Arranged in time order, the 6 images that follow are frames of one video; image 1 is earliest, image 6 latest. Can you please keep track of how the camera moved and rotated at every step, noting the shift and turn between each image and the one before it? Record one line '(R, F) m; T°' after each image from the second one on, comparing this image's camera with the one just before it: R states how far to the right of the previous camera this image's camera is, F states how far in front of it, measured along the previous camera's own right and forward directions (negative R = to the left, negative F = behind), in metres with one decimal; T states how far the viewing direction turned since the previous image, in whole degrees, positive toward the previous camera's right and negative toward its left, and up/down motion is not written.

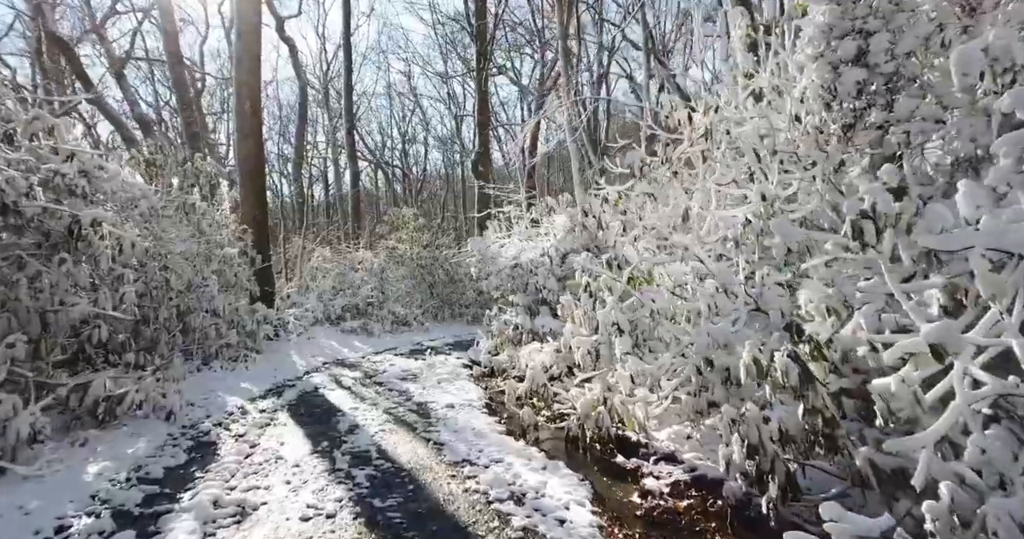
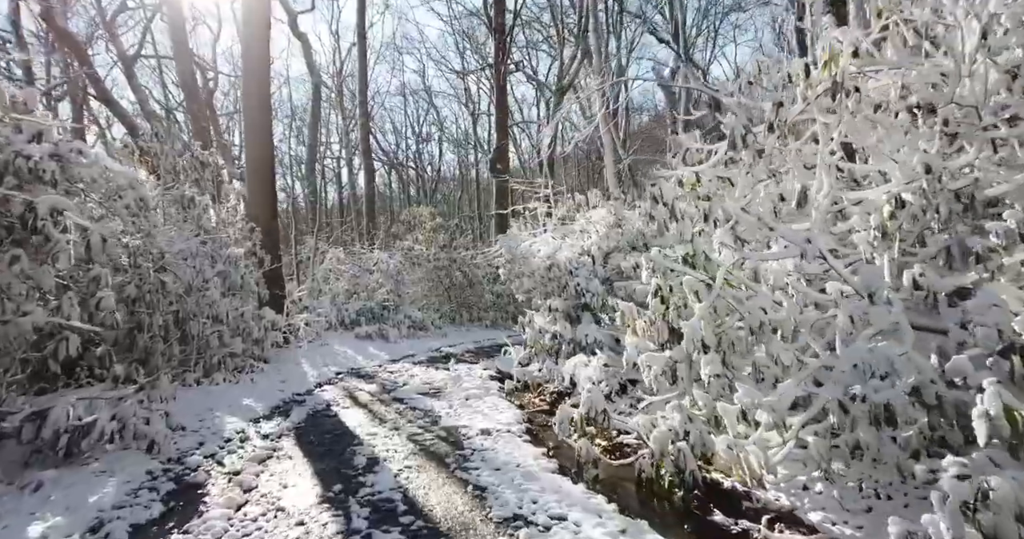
(-0.3, +0.8) m; -1°
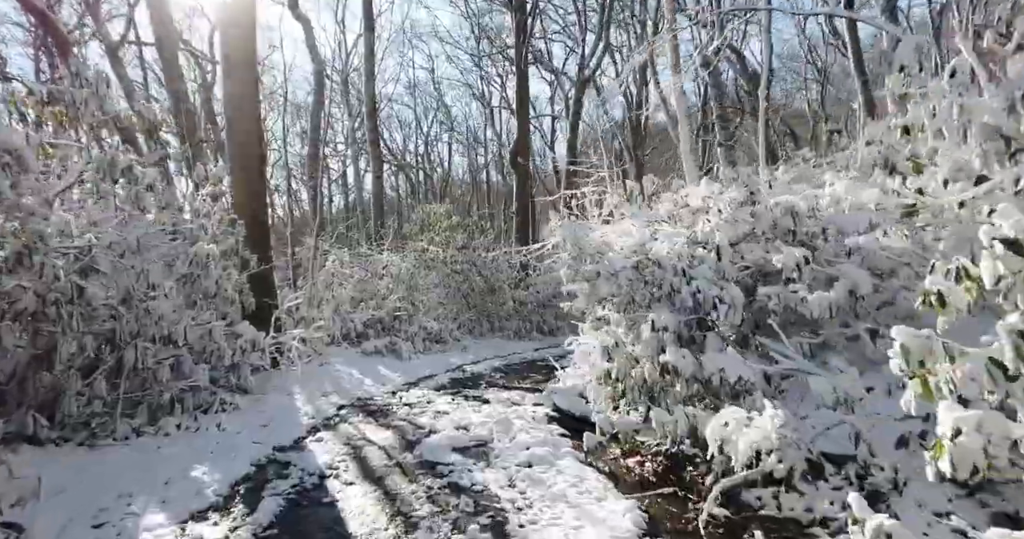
(-0.5, +2.1) m; -1°
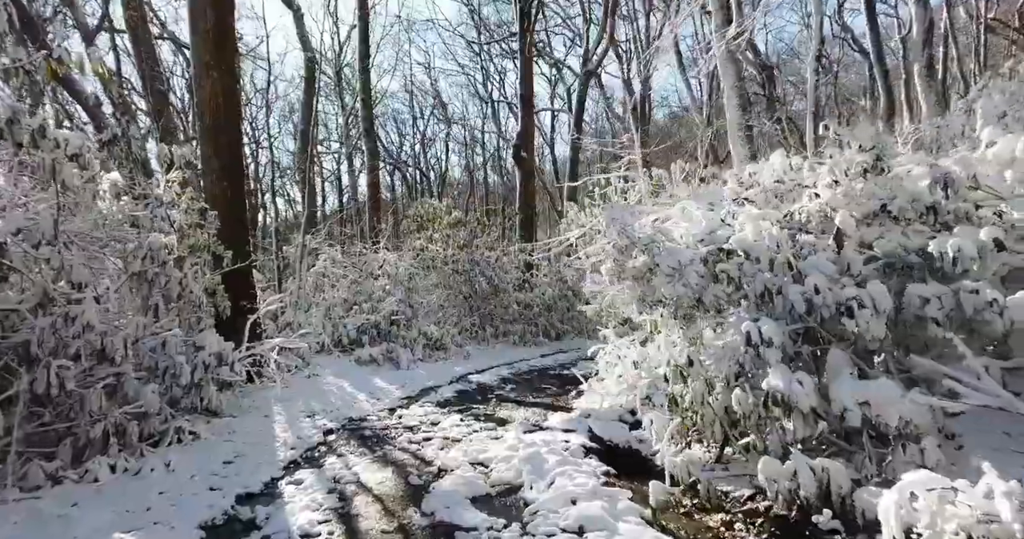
(-0.3, +1.1) m; 0°
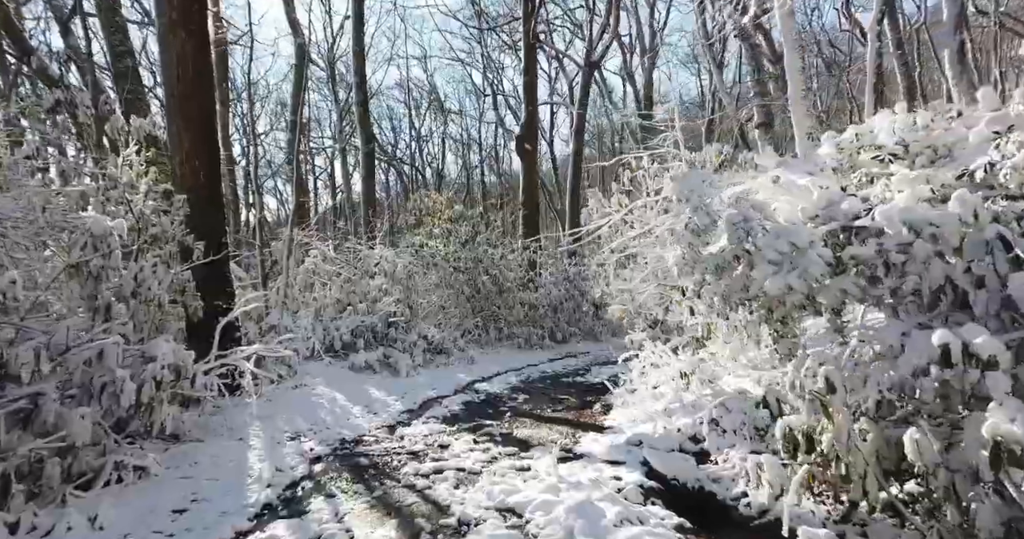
(-0.3, +1.1) m; +1°
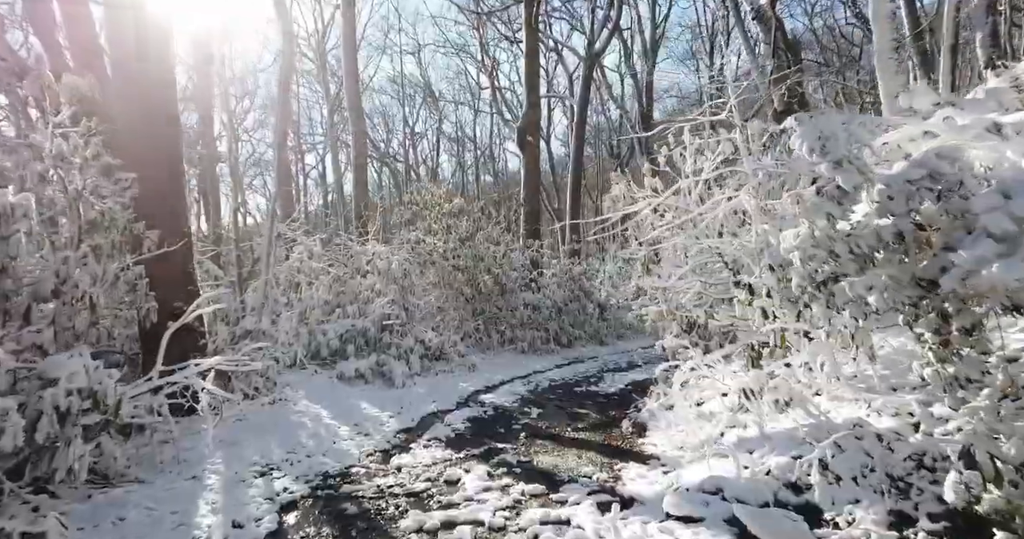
(-0.2, +1.1) m; +1°
